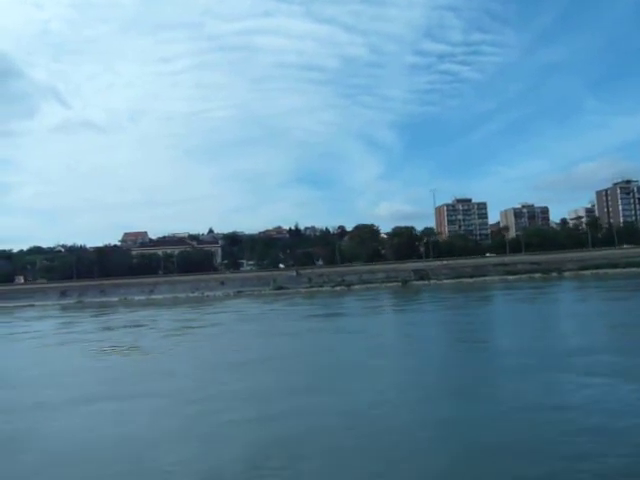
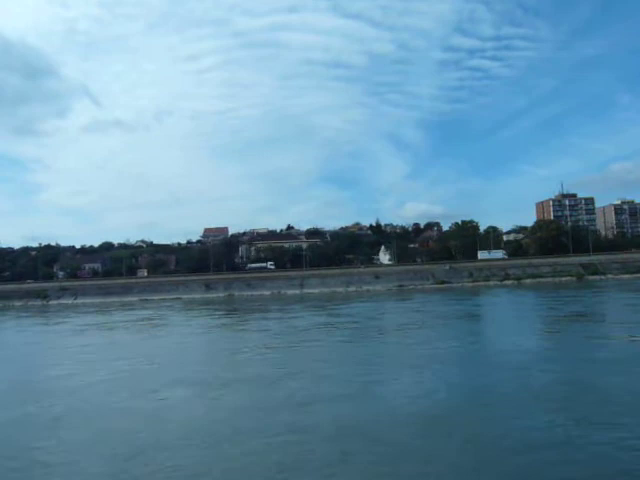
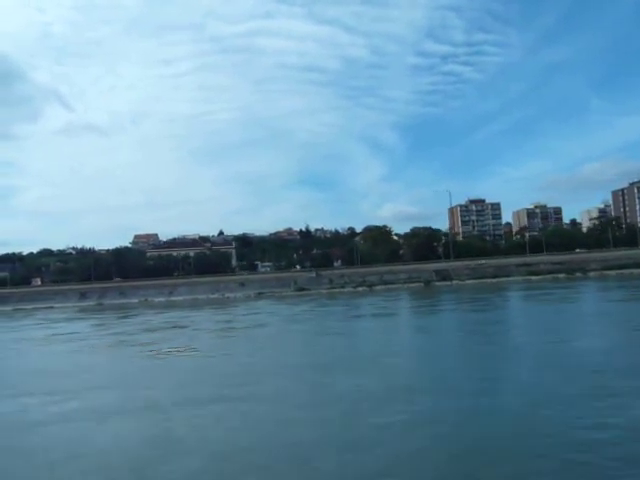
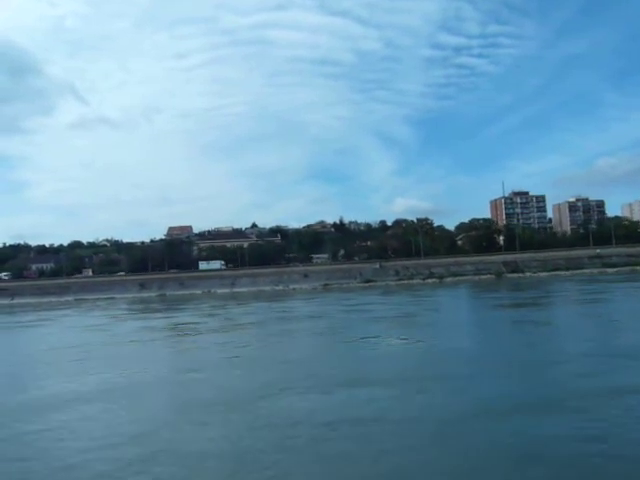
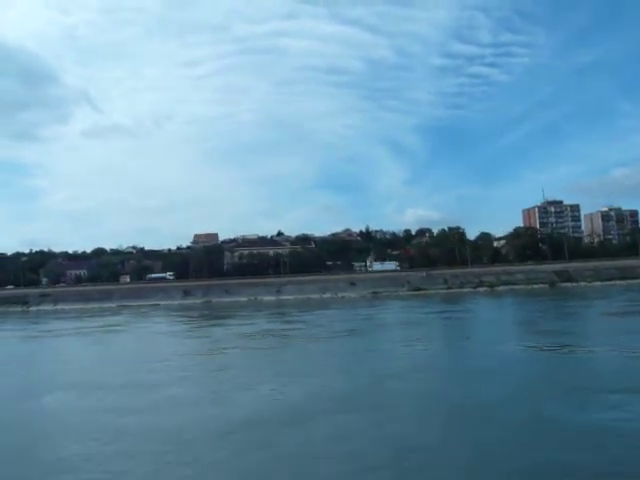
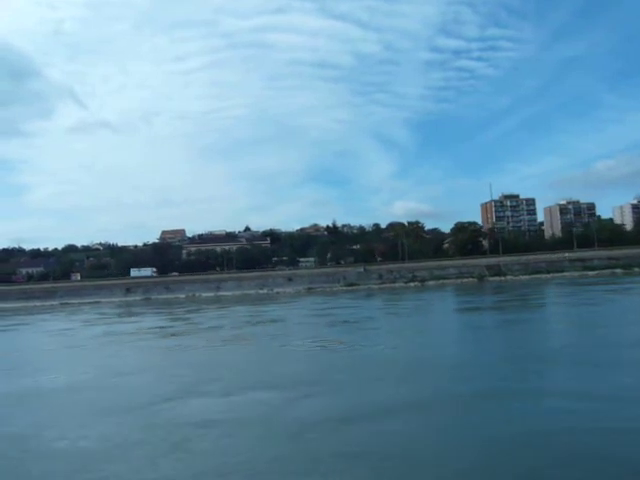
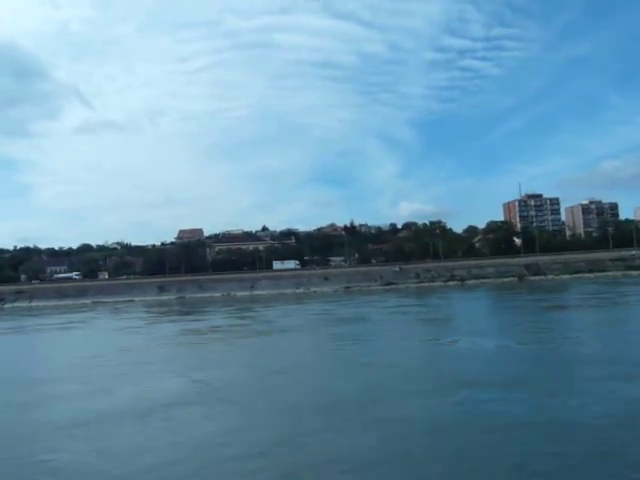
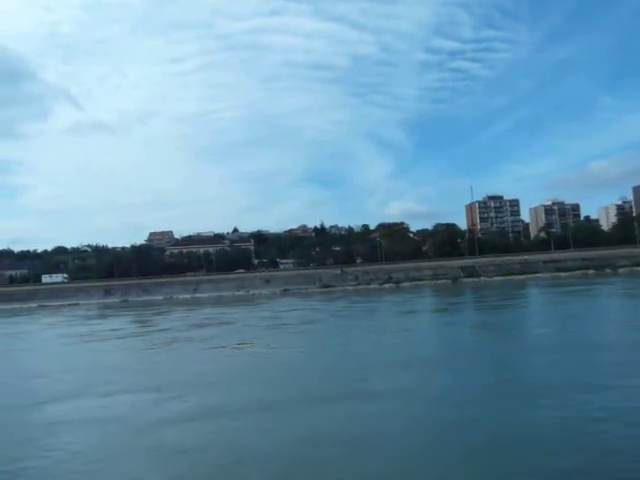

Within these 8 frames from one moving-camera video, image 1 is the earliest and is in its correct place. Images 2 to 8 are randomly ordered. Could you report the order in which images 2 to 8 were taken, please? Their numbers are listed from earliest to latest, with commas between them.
3, 8, 6, 4, 7, 5, 2
